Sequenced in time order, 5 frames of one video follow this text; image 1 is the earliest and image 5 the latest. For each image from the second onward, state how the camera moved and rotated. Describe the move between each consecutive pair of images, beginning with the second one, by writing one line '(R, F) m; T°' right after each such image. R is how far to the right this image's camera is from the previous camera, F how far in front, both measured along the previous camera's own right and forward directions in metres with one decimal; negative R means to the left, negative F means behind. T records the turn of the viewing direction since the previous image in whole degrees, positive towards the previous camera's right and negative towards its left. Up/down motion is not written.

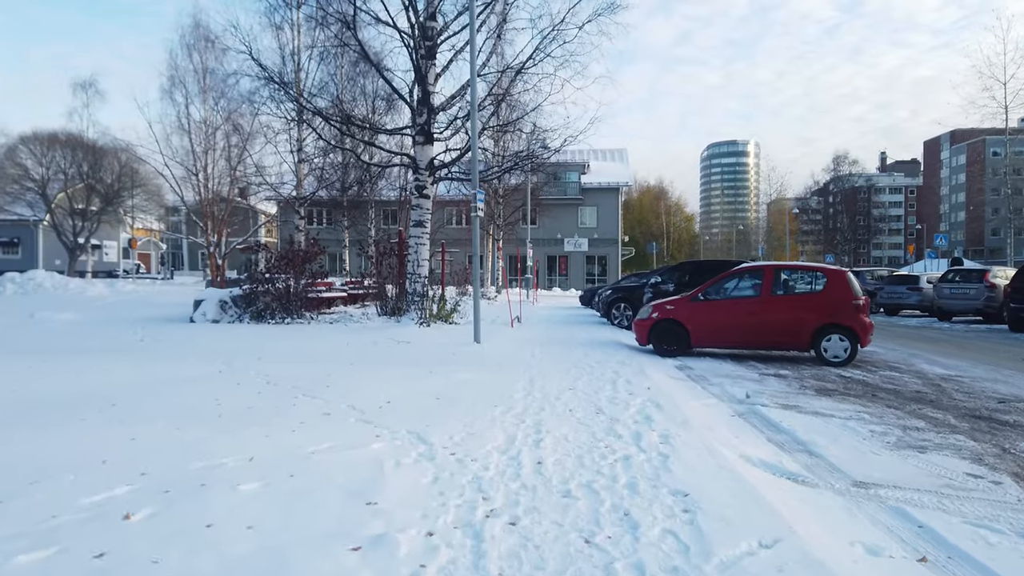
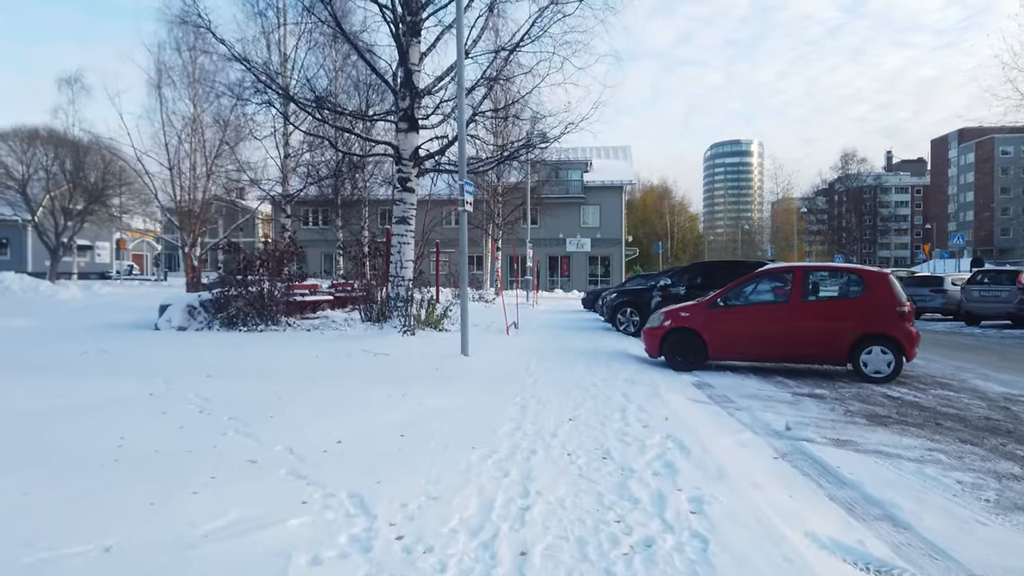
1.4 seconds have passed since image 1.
(+0.1, +1.5) m; 0°
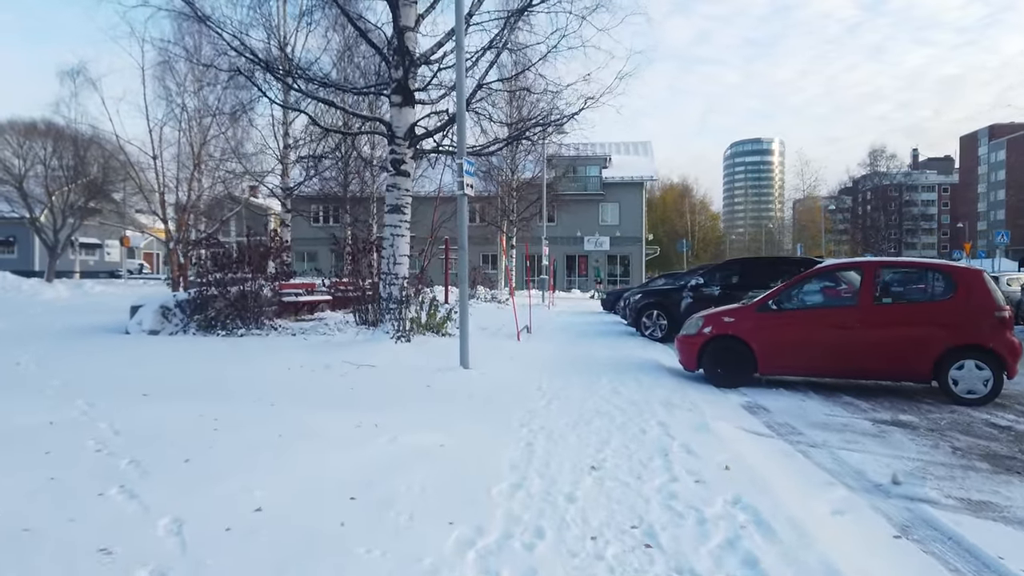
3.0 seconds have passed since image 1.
(+0.1, +1.8) m; -1°
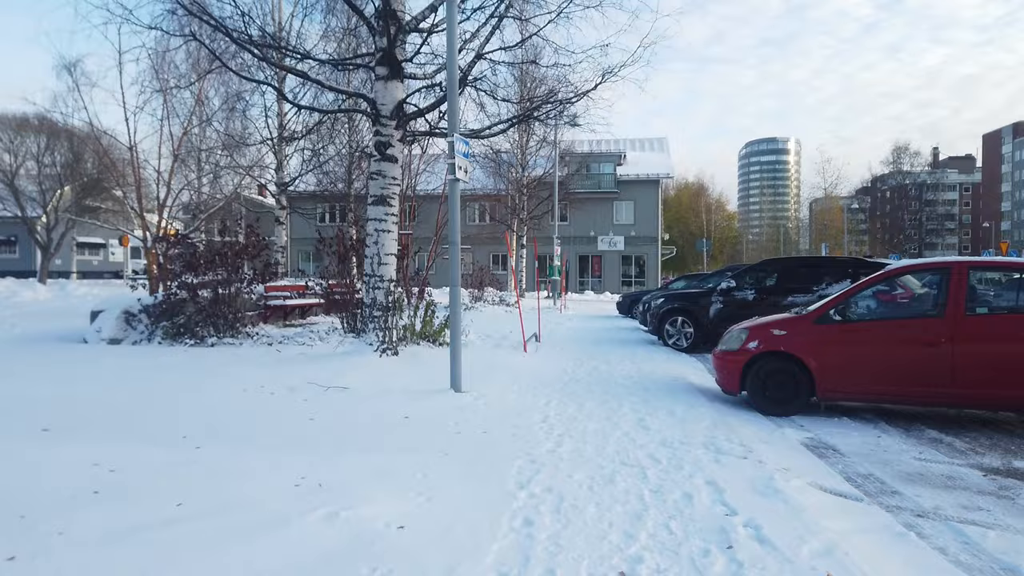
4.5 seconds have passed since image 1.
(+0.1, +1.6) m; -1°
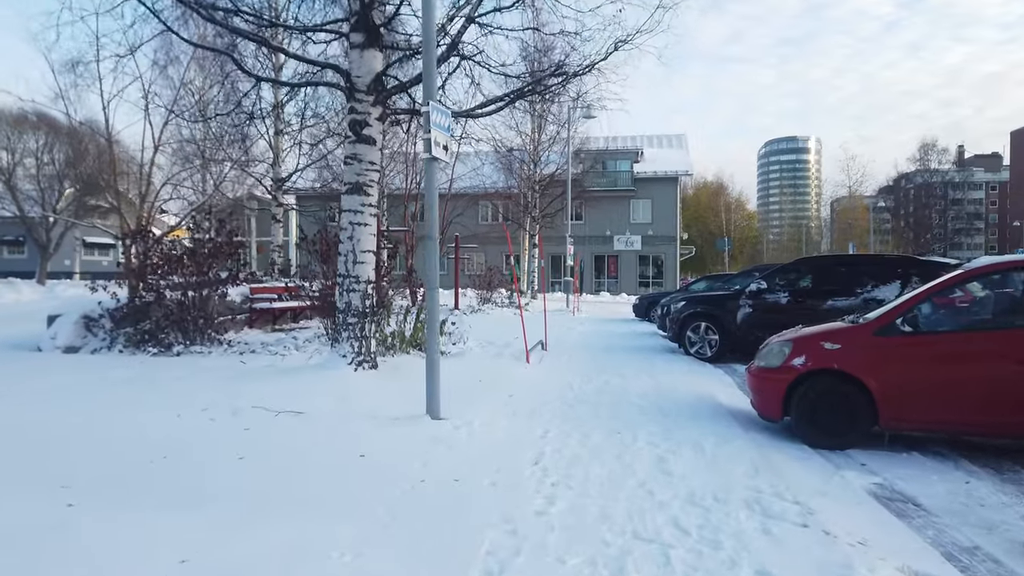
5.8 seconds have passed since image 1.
(+0.2, +1.3) m; -1°
